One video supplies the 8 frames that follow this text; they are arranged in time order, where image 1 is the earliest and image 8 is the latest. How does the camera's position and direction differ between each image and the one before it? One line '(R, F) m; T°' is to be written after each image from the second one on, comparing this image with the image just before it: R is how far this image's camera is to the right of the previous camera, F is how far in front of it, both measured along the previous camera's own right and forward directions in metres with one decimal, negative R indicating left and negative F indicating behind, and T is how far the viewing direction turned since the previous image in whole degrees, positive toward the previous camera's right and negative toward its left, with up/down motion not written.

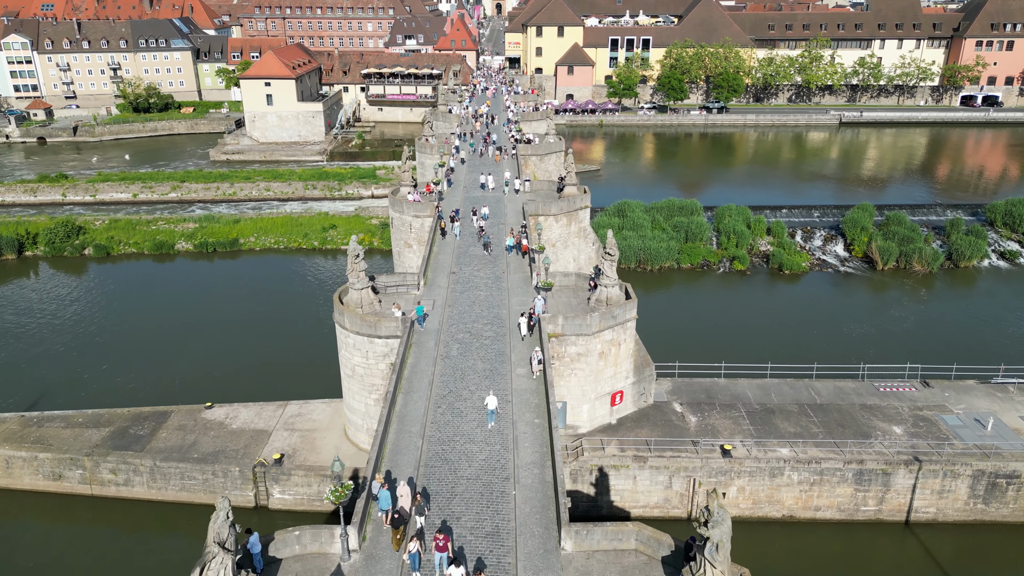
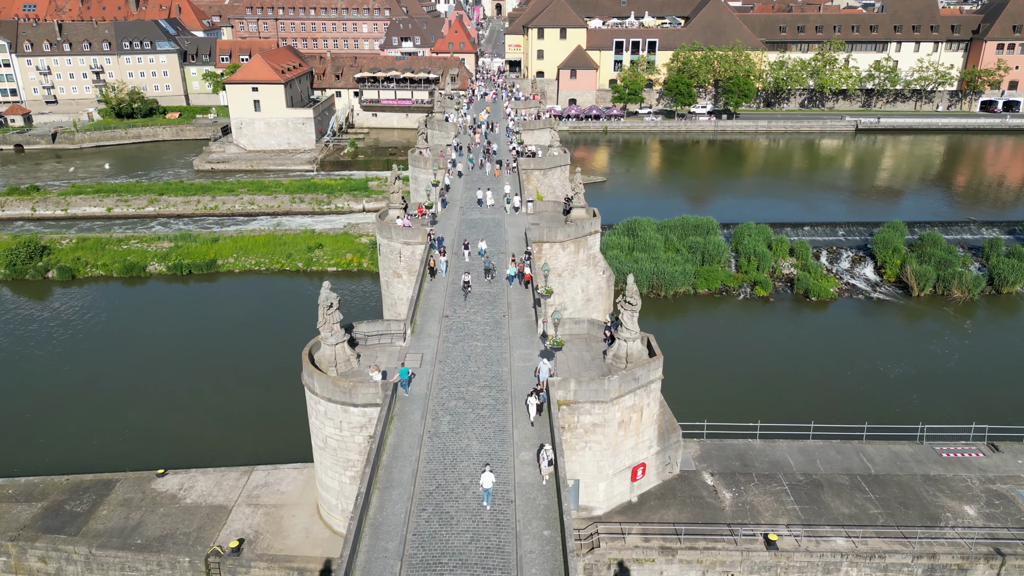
(-0.1, +4.4) m; 0°
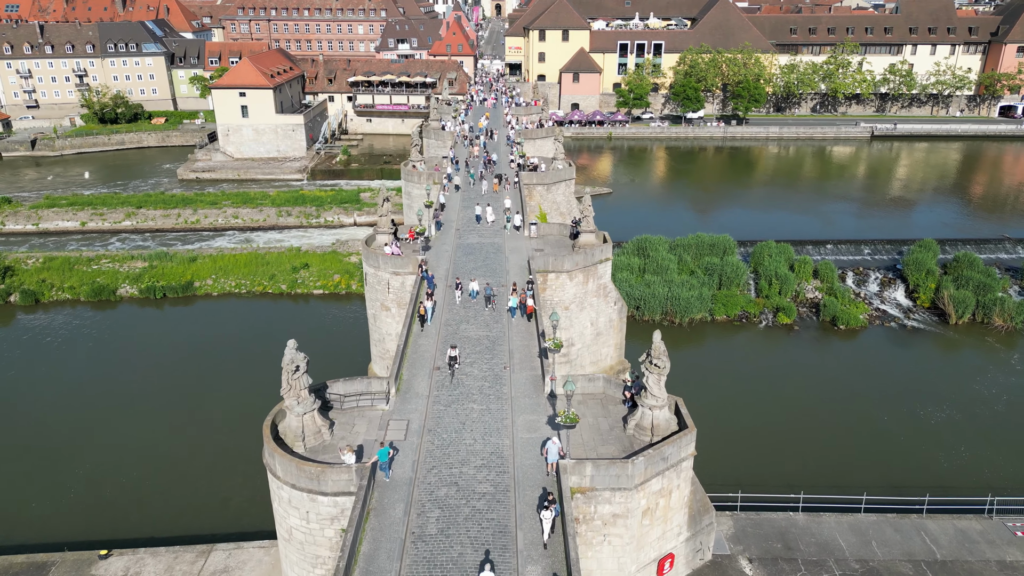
(-0.1, +3.9) m; 0°
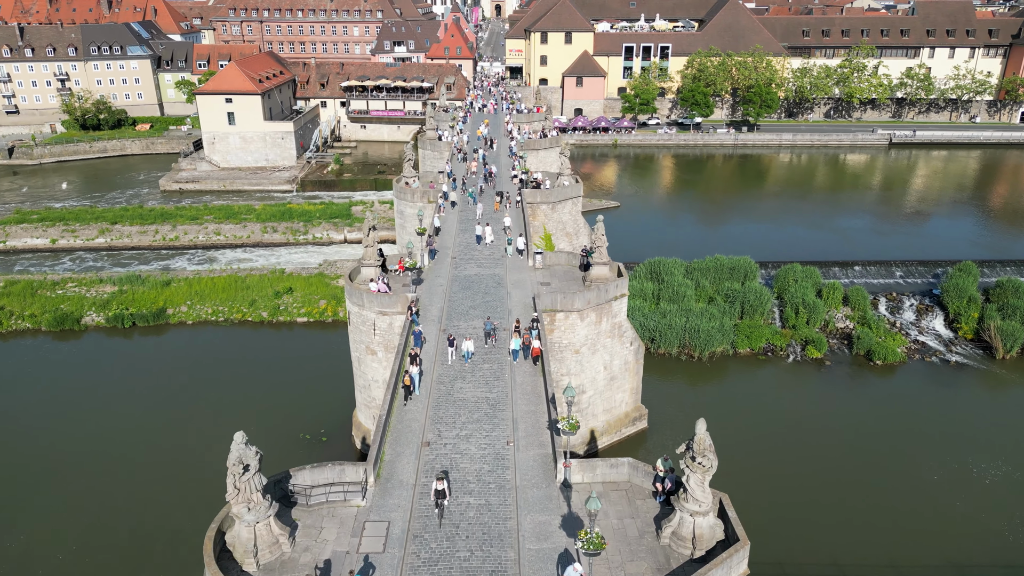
(-0.1, +4.1) m; 0°
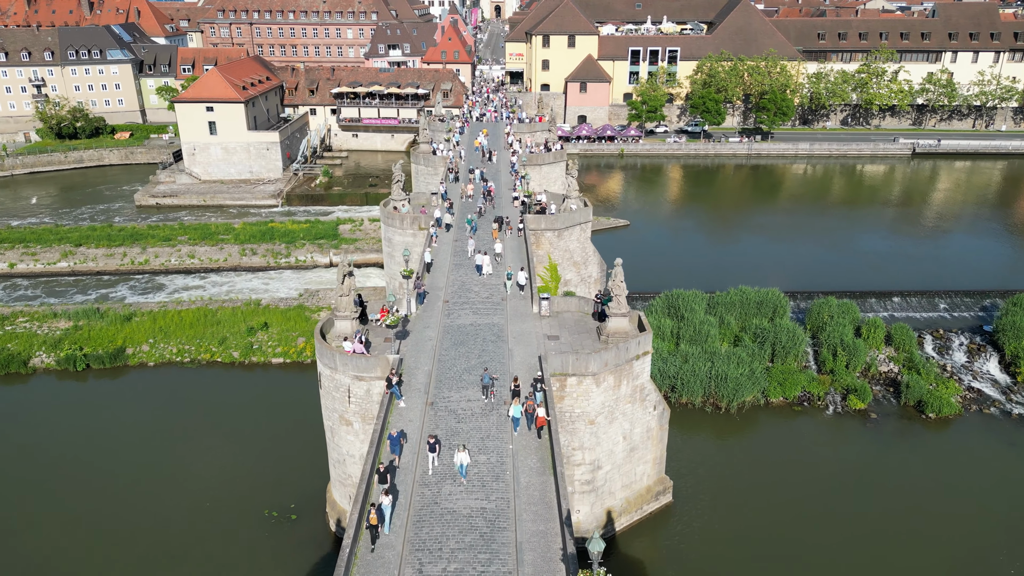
(-0.1, +4.8) m; 0°
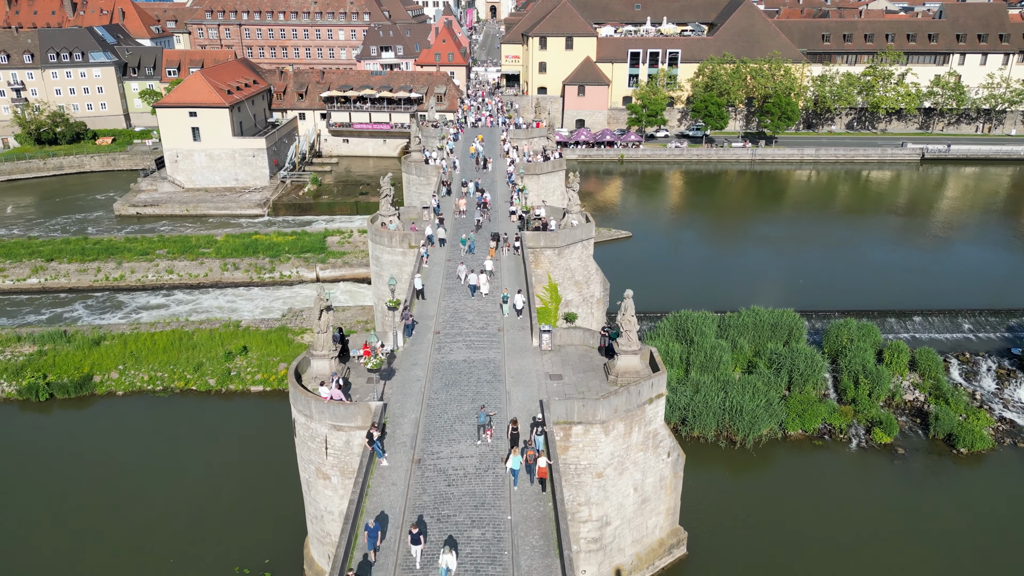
(-0.1, +2.7) m; 0°
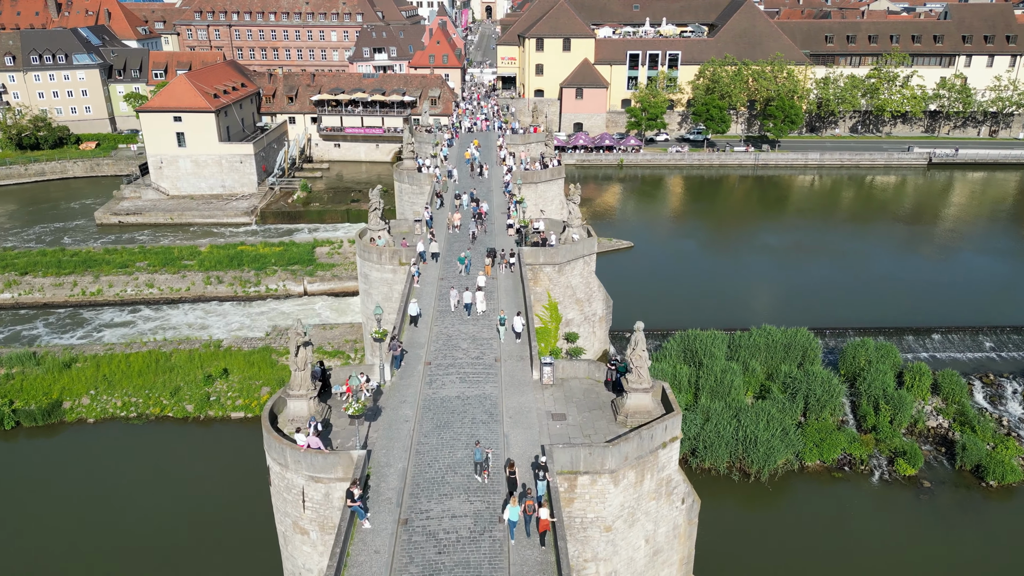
(-0.1, +2.2) m; 0°
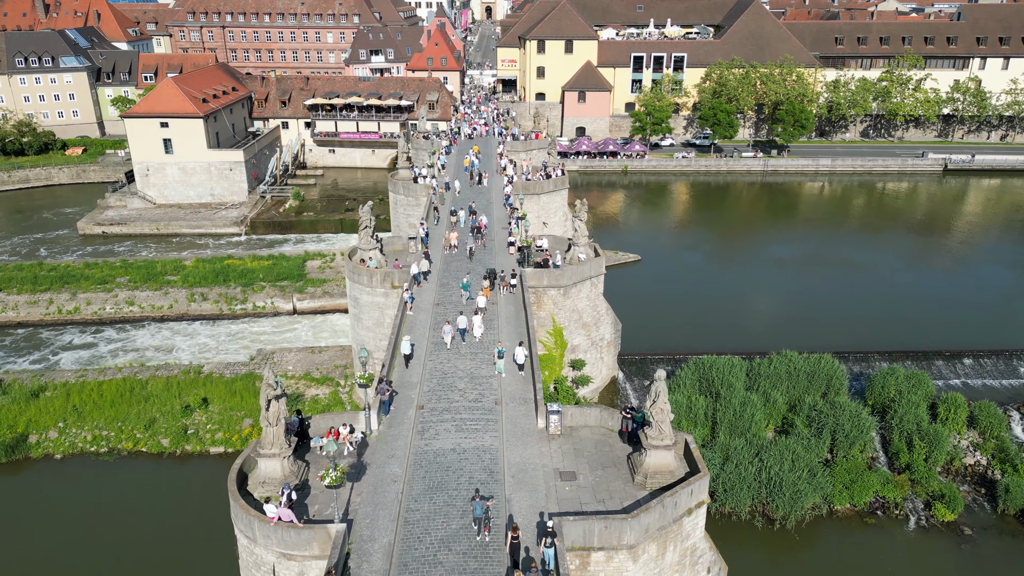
(-0.1, +2.6) m; 0°
